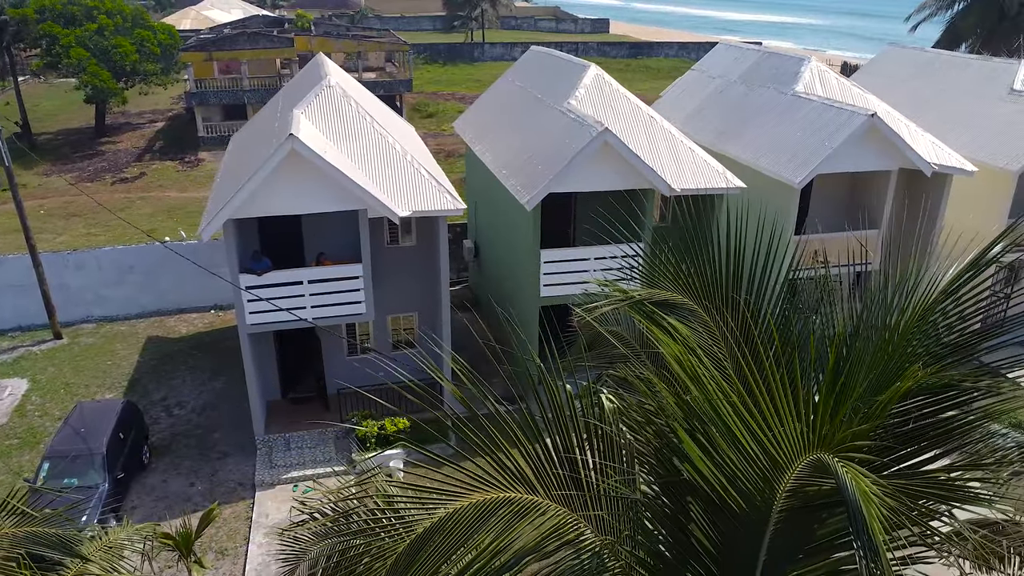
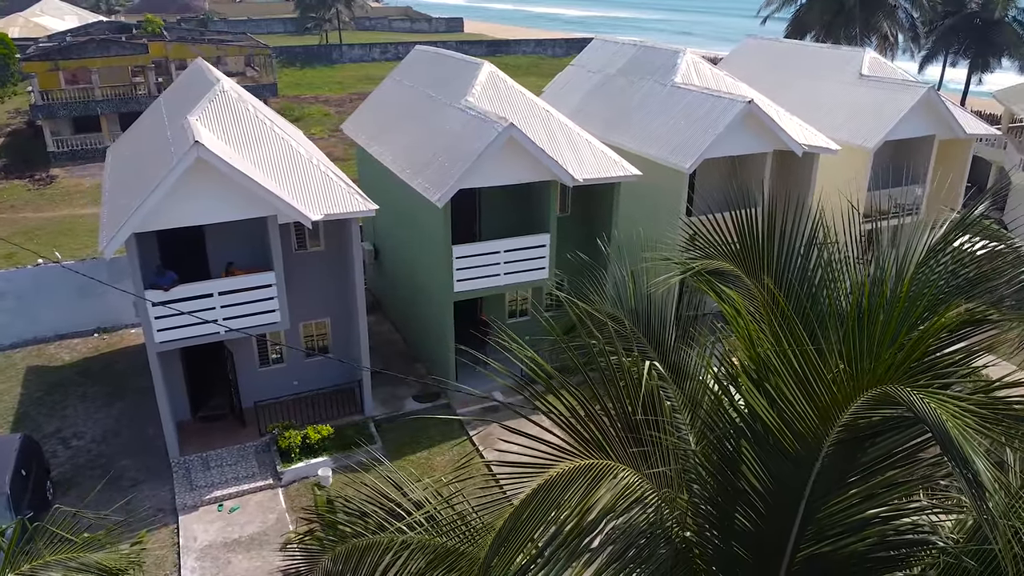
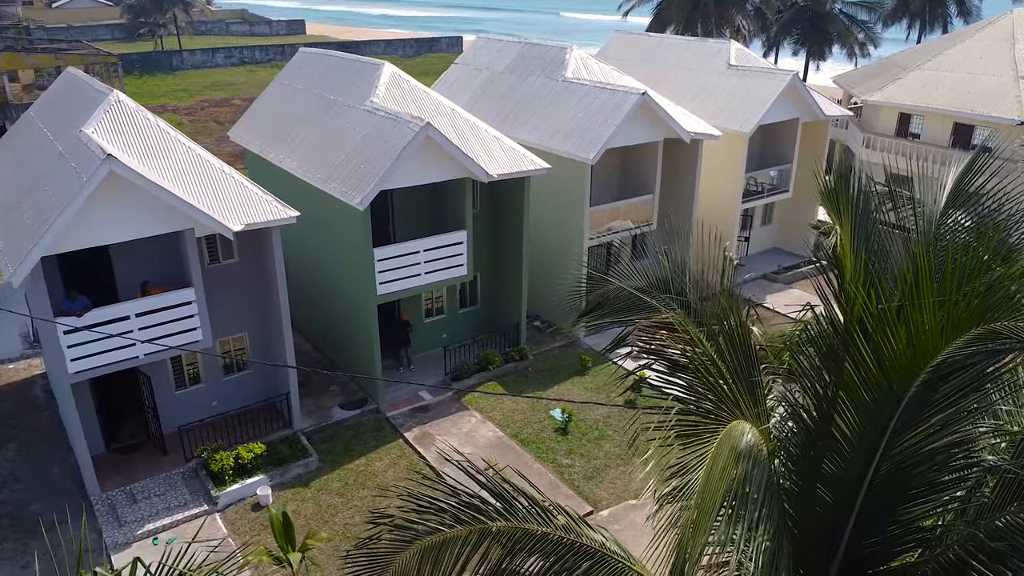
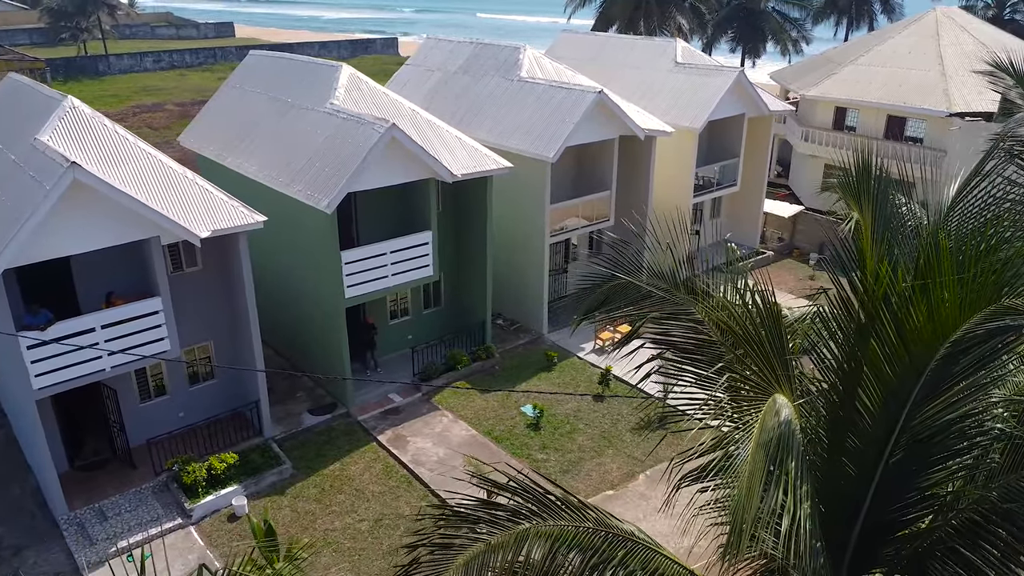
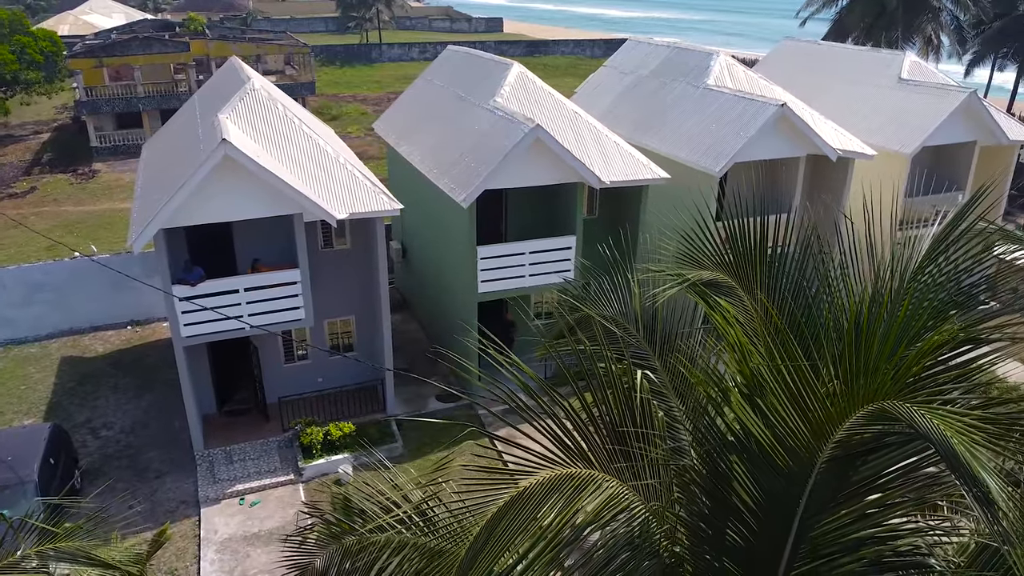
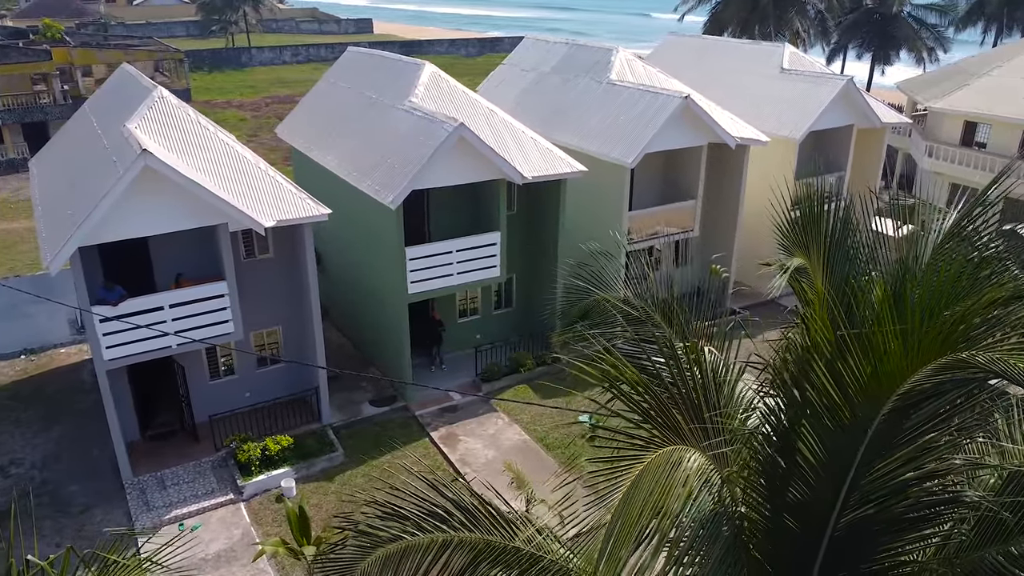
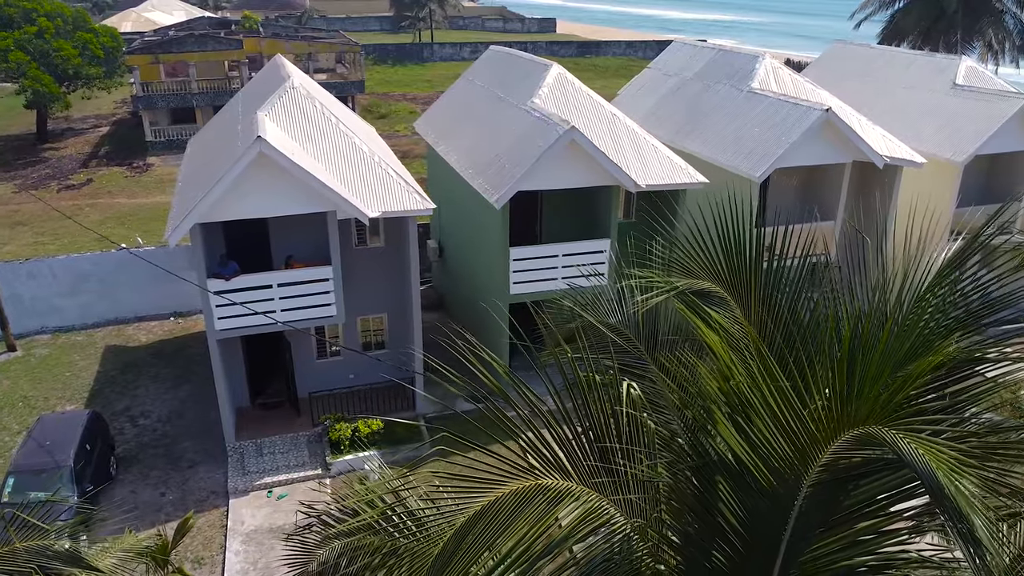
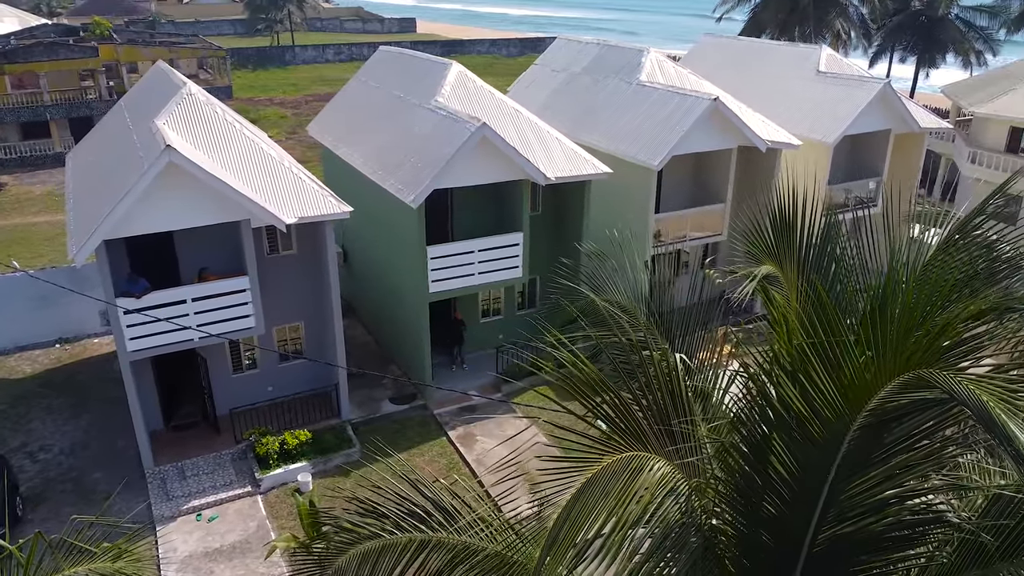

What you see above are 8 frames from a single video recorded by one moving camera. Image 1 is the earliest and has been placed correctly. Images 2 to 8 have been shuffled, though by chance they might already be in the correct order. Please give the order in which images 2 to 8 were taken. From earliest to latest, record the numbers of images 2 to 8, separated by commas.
7, 5, 2, 8, 6, 3, 4
